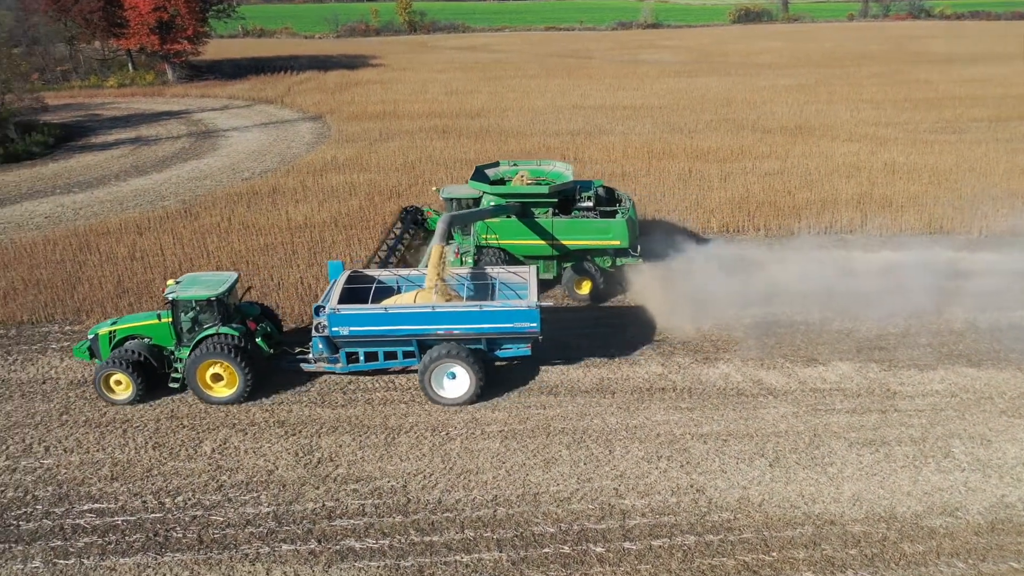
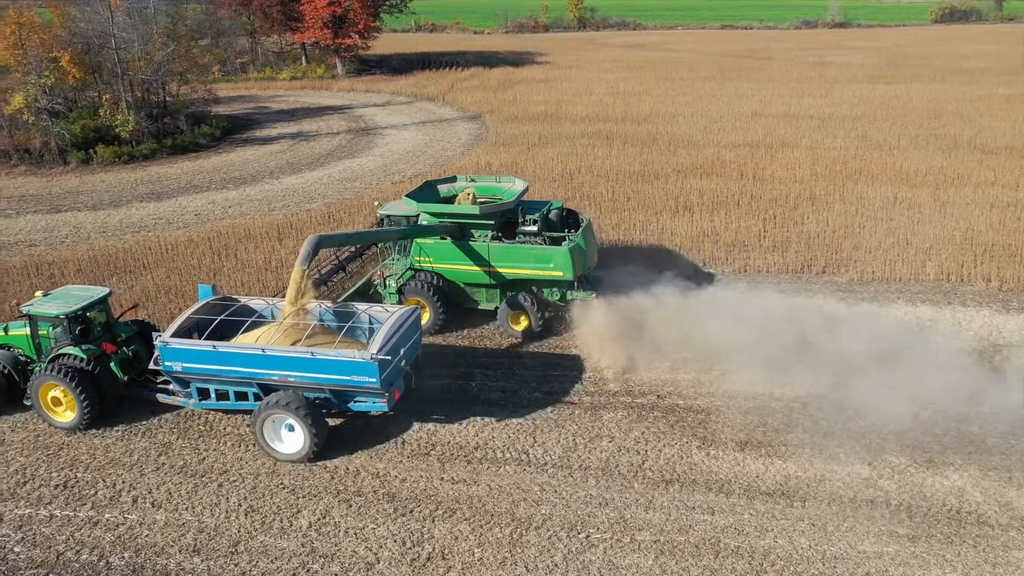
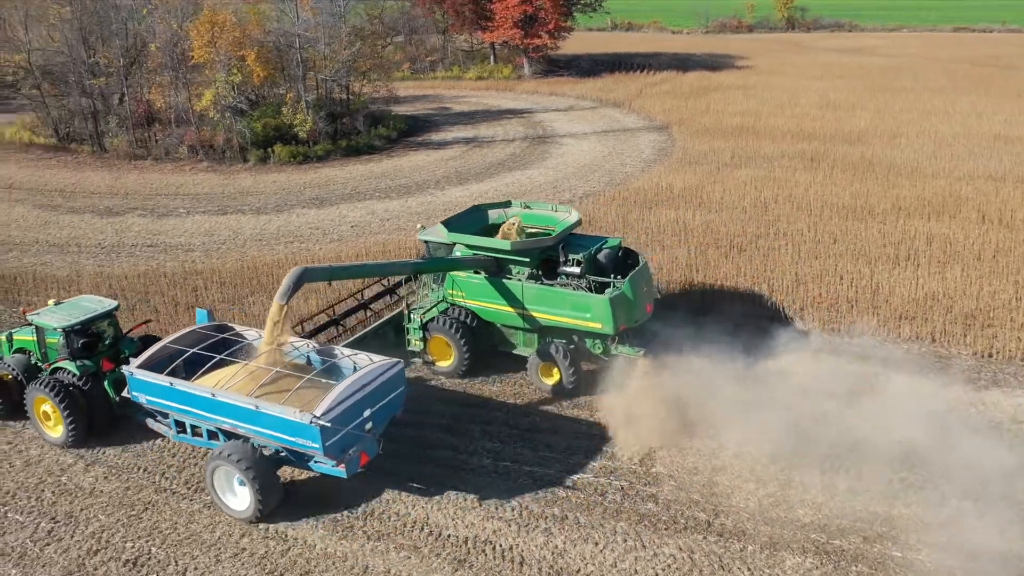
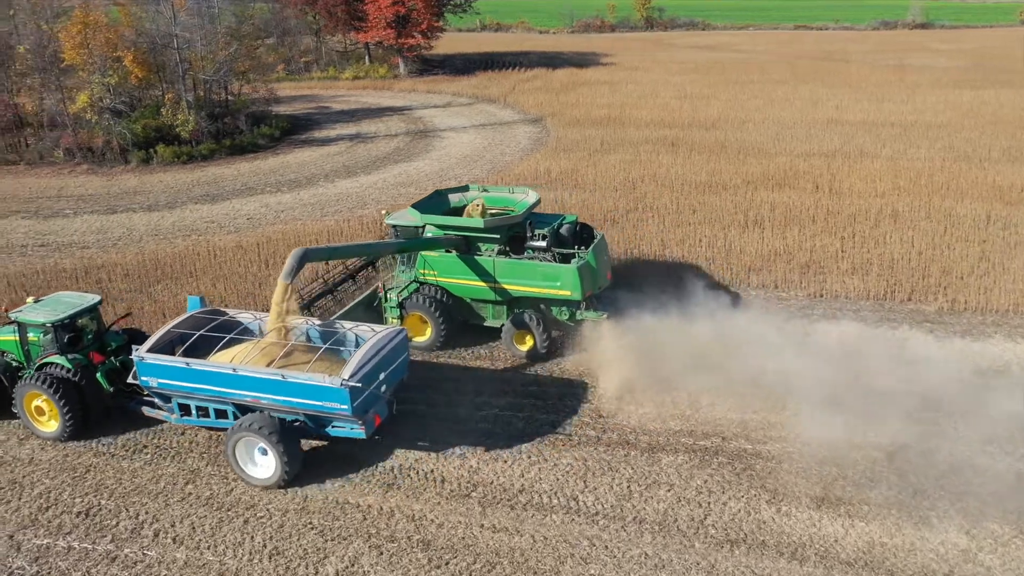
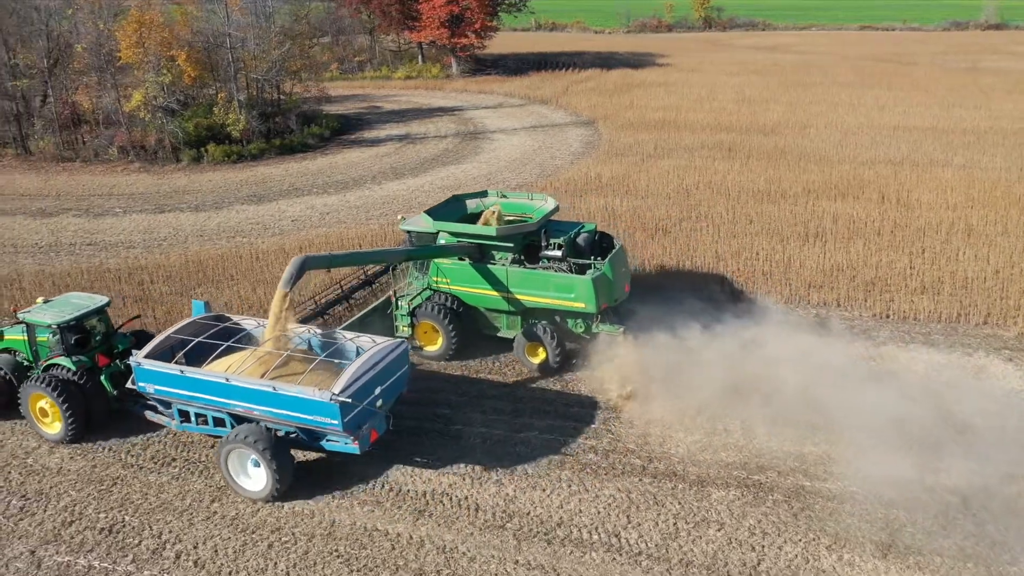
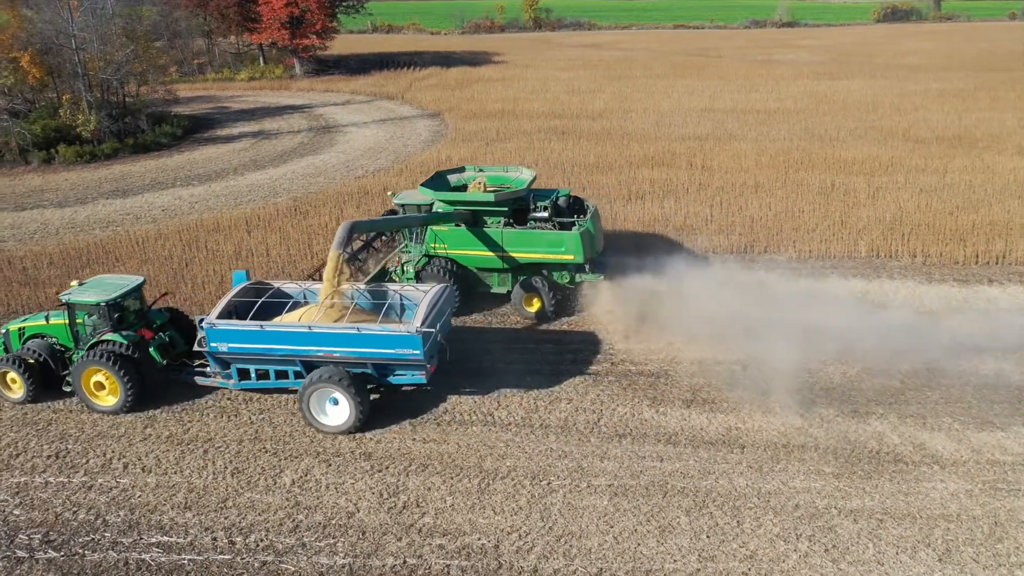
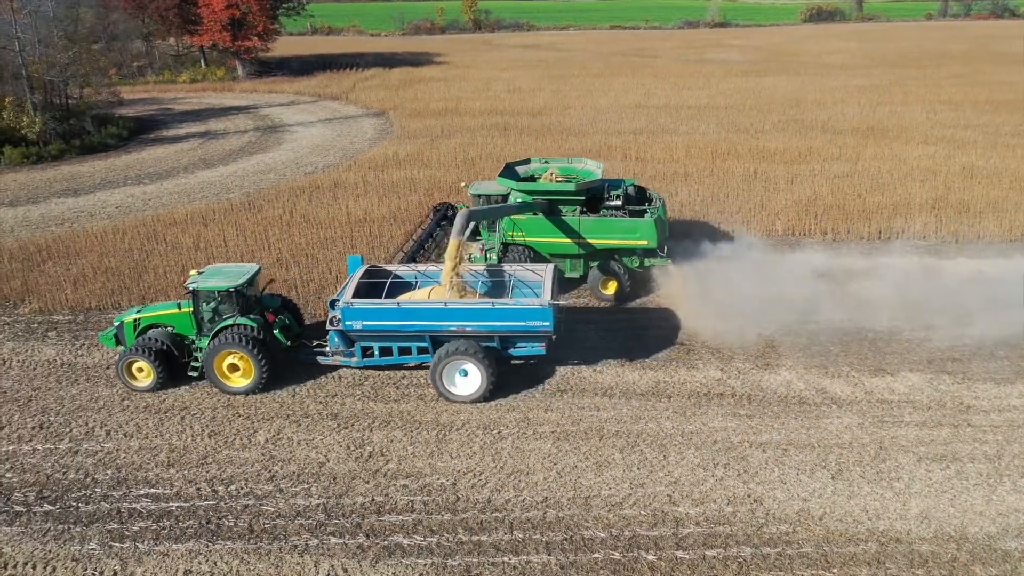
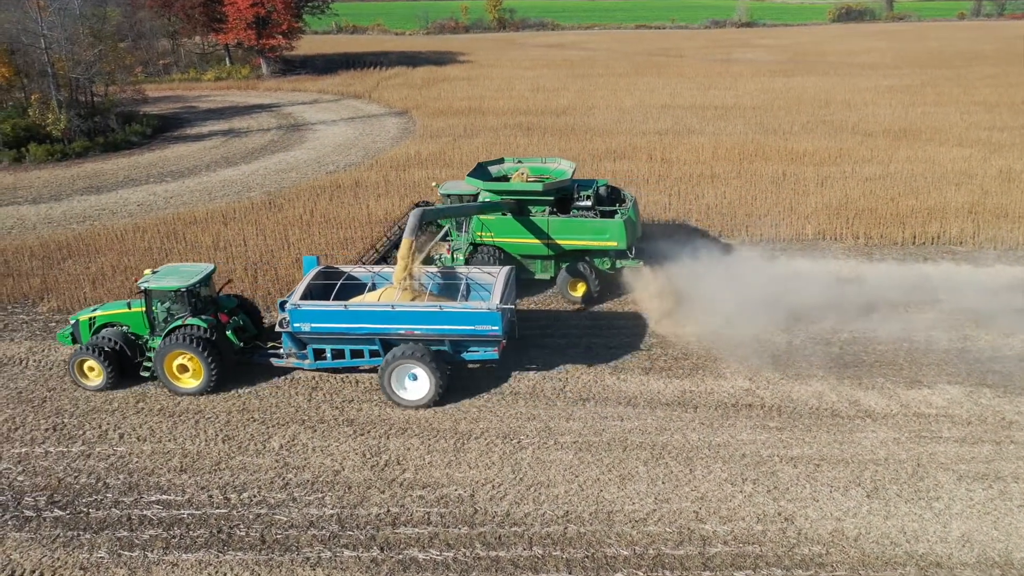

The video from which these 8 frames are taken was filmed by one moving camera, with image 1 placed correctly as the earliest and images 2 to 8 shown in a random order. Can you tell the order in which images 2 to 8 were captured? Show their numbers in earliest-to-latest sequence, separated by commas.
7, 8, 6, 2, 4, 5, 3
